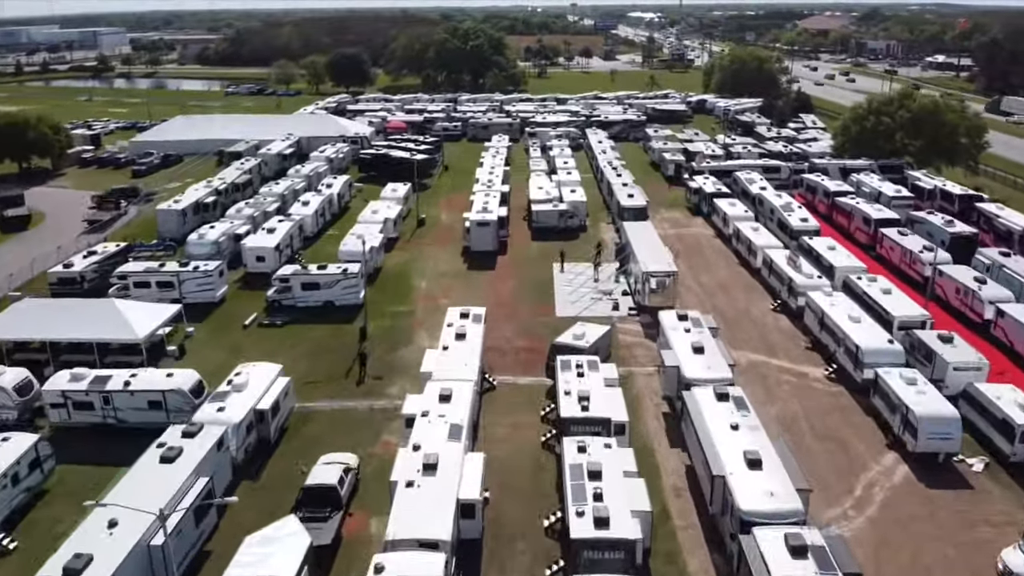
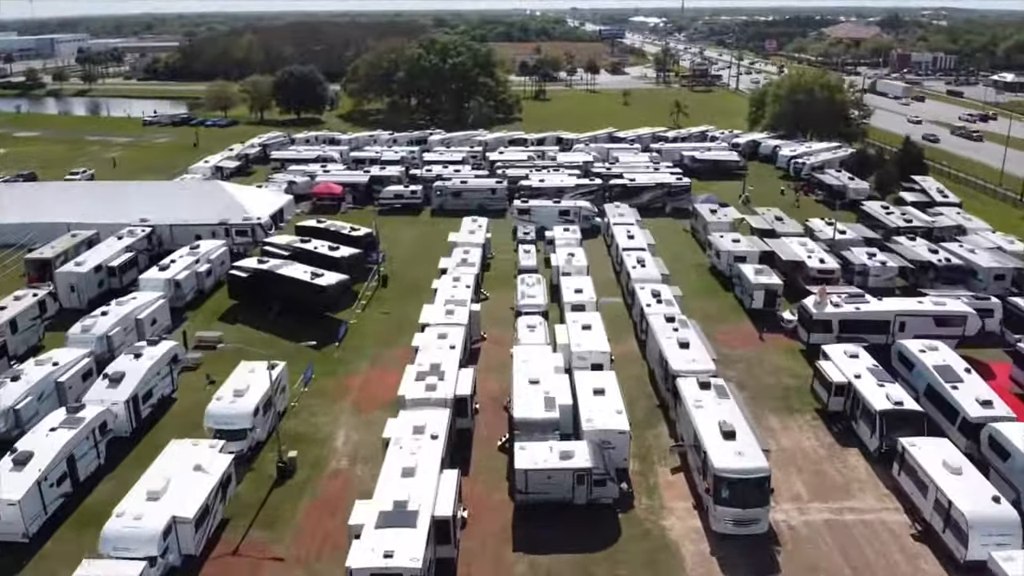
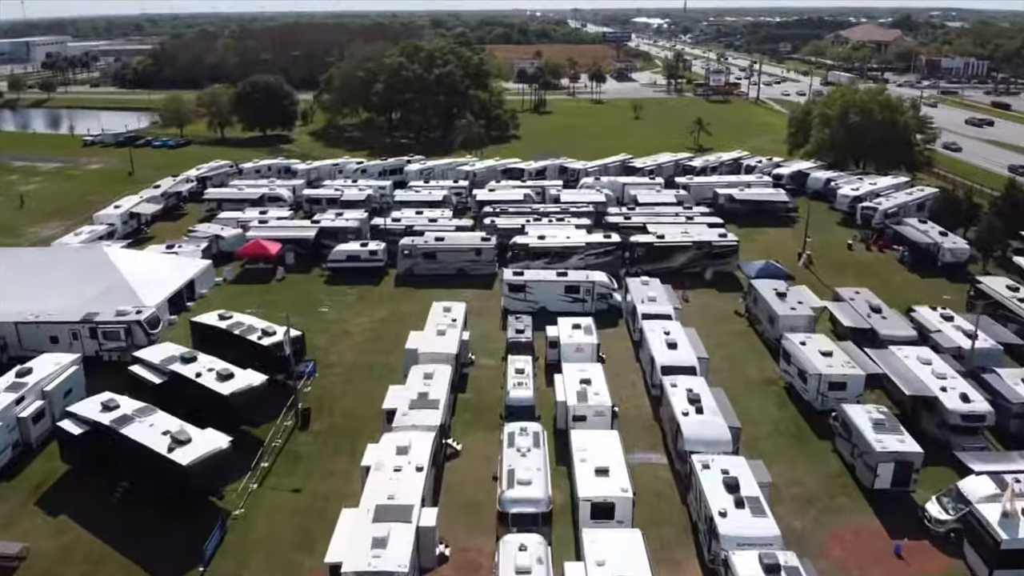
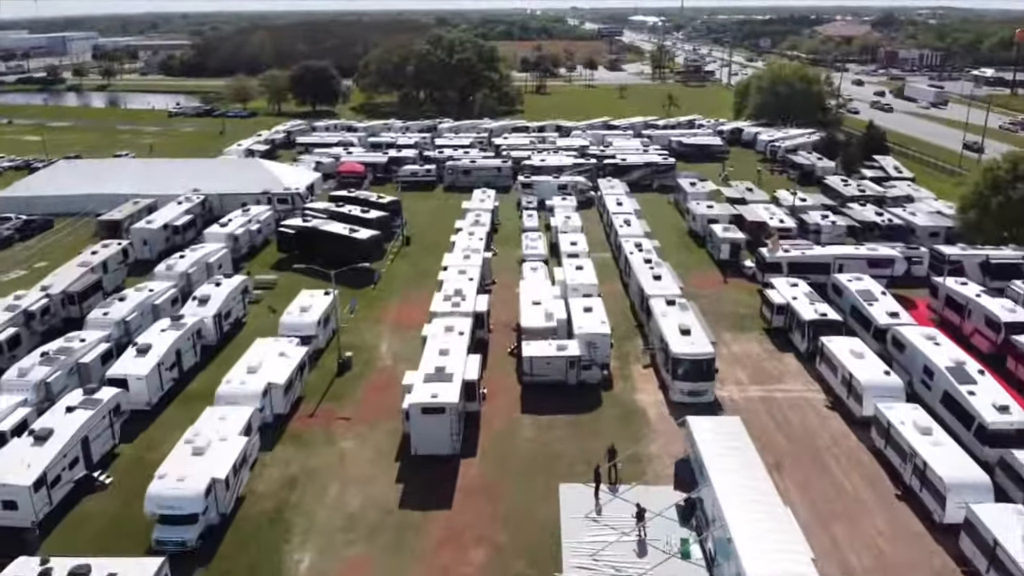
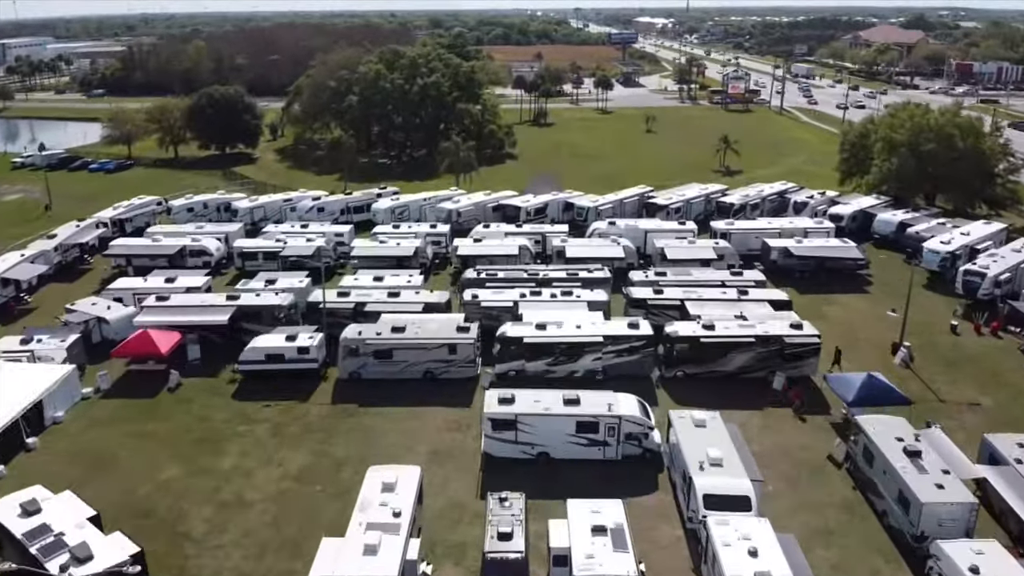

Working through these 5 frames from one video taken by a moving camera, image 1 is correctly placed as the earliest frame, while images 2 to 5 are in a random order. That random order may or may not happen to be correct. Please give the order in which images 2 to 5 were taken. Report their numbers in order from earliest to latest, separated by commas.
4, 2, 3, 5
